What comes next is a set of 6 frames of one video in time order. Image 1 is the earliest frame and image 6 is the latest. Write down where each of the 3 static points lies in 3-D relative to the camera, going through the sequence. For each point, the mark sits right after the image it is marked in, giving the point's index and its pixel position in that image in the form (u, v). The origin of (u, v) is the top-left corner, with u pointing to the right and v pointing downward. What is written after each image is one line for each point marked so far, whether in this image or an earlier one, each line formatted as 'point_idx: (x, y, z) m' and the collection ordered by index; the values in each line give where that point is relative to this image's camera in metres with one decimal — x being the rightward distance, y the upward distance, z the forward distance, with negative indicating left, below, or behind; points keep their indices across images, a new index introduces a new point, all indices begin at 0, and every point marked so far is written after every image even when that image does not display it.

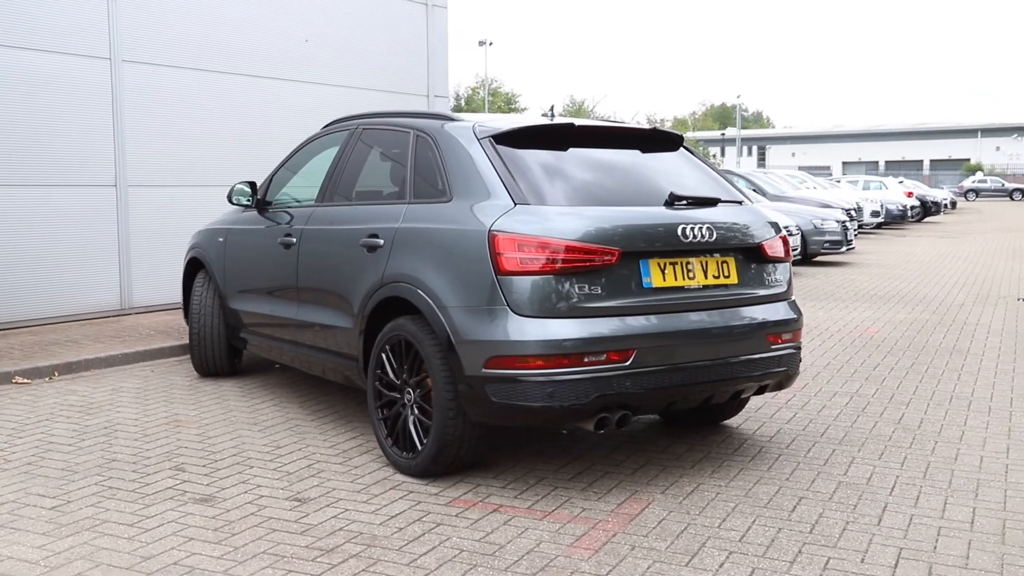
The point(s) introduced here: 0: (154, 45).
0: (-3.5, +2.4, +9.8) m
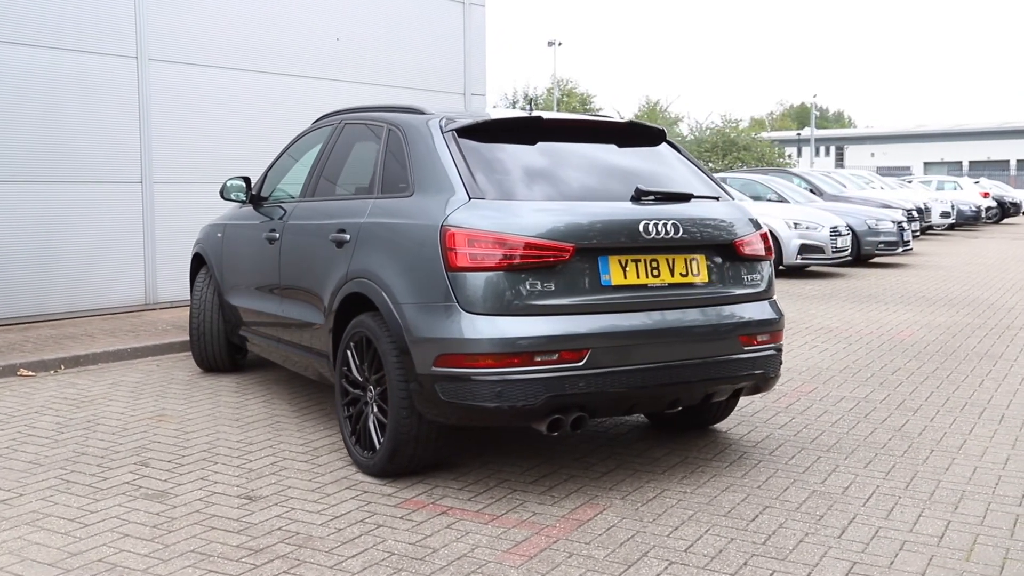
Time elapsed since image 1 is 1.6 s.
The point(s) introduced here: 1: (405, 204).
0: (-3.3, +2.4, +9.9) m
1: (-0.5, +0.4, +4.5) m
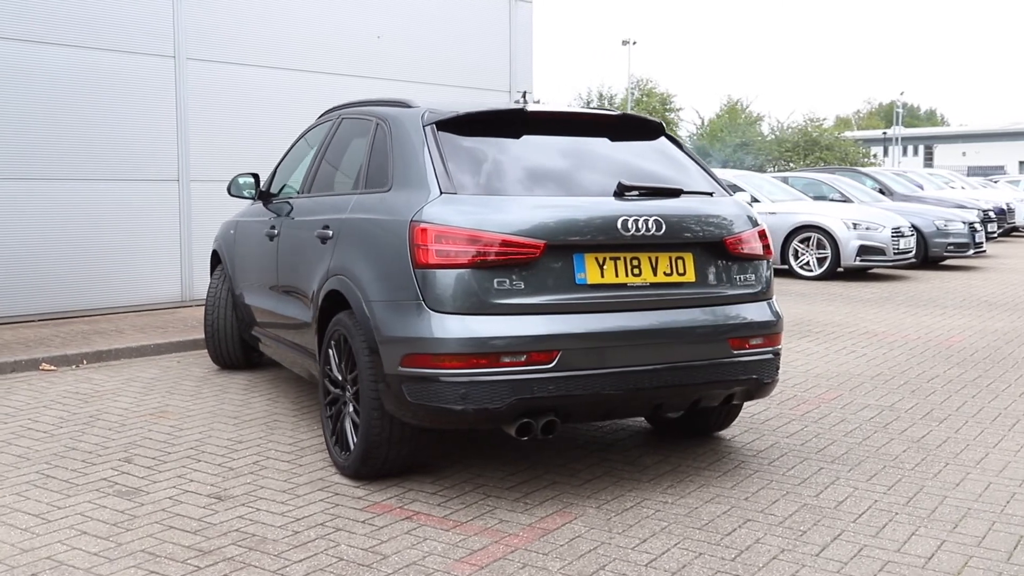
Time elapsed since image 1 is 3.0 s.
0: (-2.9, +2.4, +10.0) m
1: (-0.6, +0.4, +4.4) m
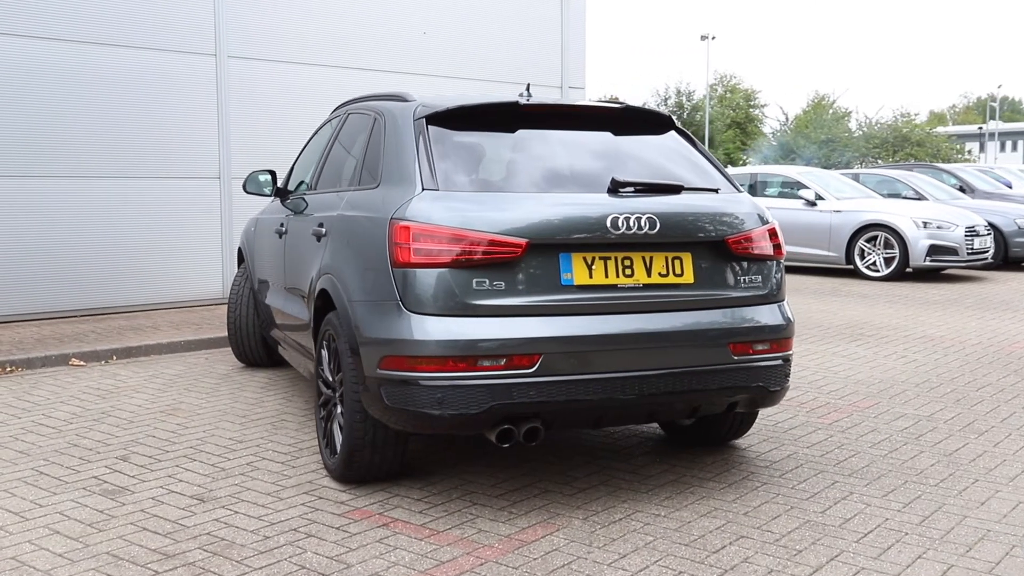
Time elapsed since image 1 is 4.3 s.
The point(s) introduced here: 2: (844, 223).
0: (-2.5, +2.5, +10.1) m
1: (-0.6, +0.4, +4.3) m
2: (+4.8, +0.9, +14.4) m
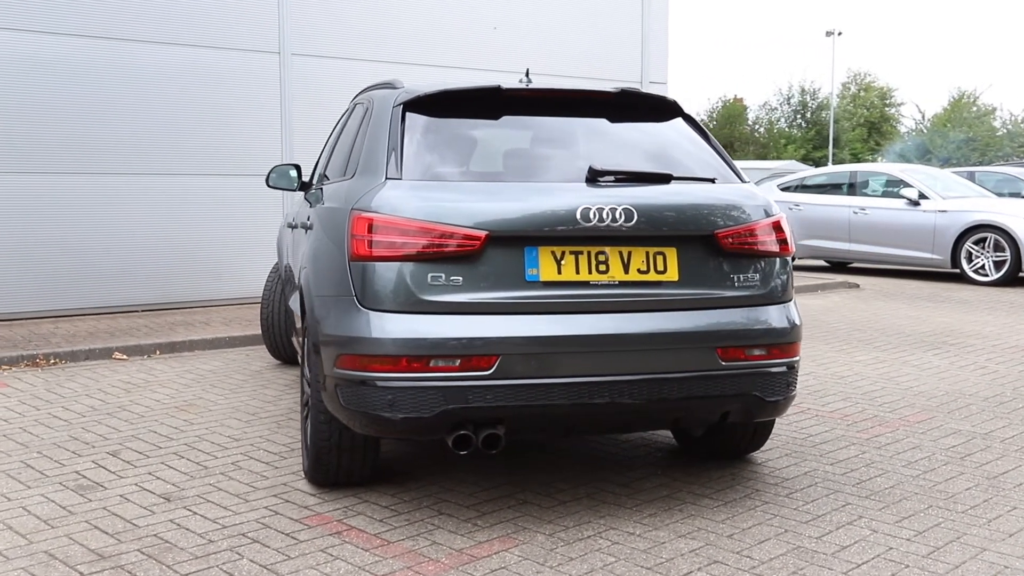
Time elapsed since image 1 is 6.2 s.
0: (-1.8, +2.5, +10.1) m
1: (-0.7, +0.4, +4.1) m
2: (+5.9, +0.9, +13.5) m
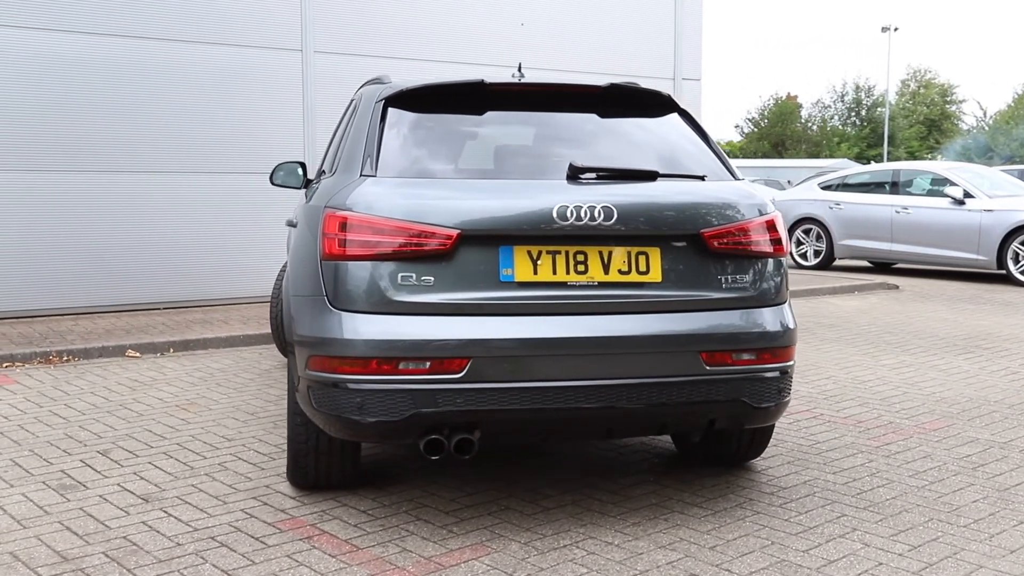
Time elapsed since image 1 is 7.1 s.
0: (-1.6, +2.5, +10.0) m
1: (-0.7, +0.4, +4.1) m
2: (+6.3, +0.8, +13.0) m
